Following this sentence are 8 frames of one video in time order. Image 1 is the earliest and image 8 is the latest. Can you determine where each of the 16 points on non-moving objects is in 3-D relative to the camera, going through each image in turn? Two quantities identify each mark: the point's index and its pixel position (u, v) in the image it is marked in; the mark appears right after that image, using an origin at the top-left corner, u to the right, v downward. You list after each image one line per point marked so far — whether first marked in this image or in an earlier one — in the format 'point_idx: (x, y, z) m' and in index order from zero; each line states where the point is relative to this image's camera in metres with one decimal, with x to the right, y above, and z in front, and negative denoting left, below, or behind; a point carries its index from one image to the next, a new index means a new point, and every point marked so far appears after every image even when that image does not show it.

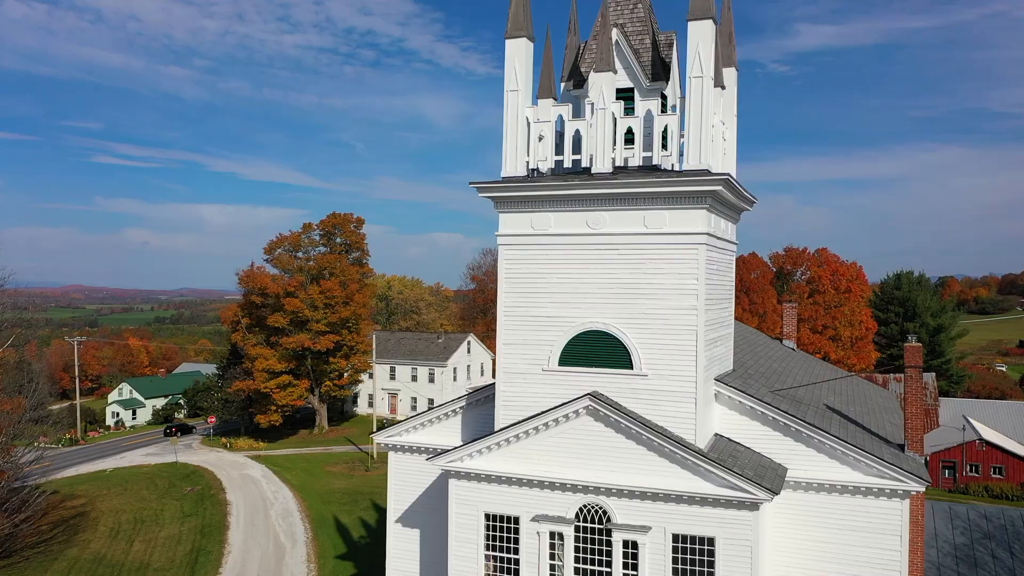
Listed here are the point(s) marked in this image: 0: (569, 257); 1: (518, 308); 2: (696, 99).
0: (+0.8, +0.4, +9.5) m
1: (+0.1, -0.3, +9.7) m
2: (+2.6, +2.7, +9.3) m
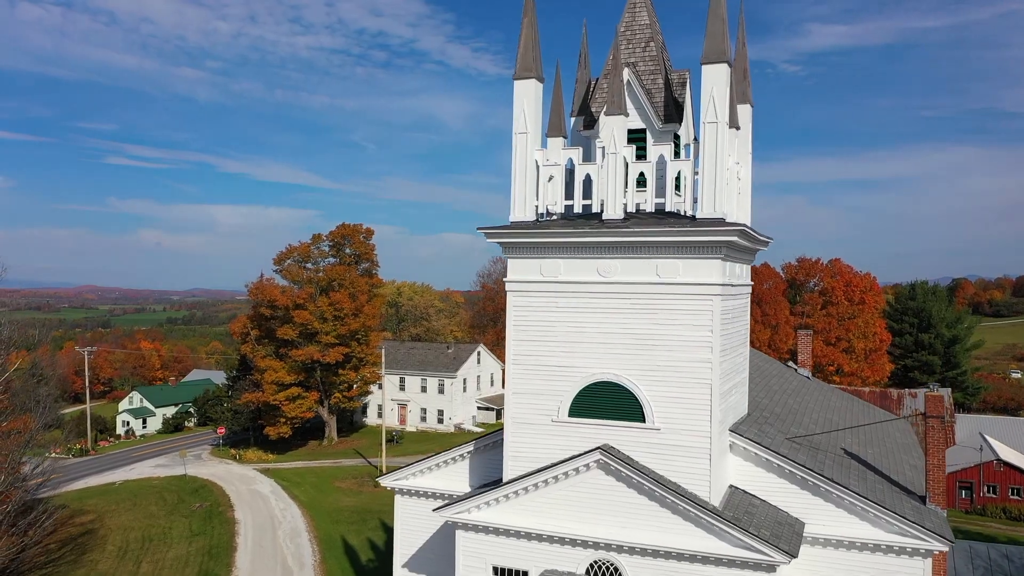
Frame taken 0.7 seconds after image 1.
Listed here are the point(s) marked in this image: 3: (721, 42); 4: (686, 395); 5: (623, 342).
0: (+1.0, -0.3, +9.3) m
1: (+0.2, -1.0, +9.5) m
2: (+2.7, +2.0, +9.1) m
3: (+2.8, +3.4, +9.0) m
4: (+2.3, -1.4, +8.8) m
5: (+1.6, -0.7, +9.1) m
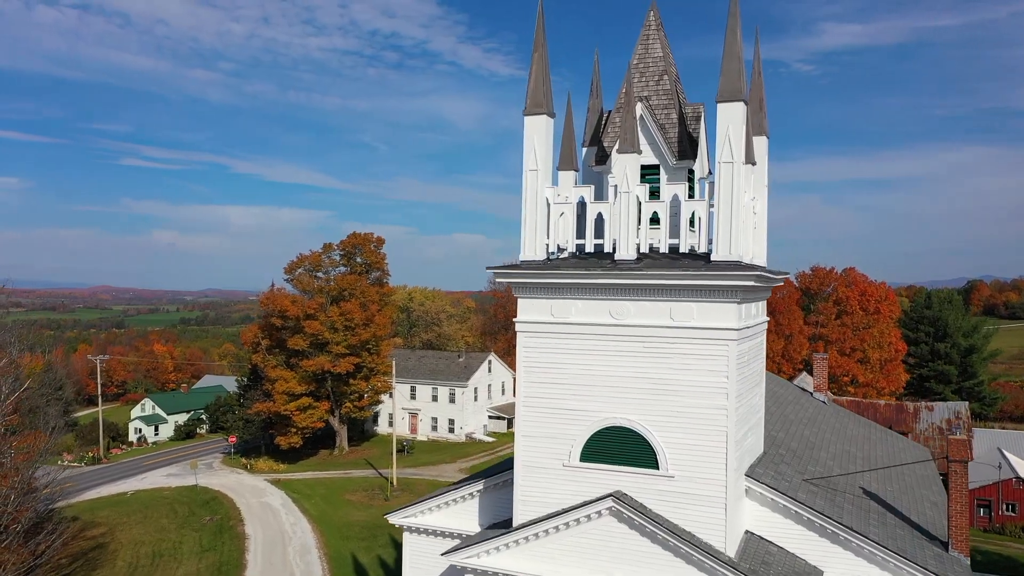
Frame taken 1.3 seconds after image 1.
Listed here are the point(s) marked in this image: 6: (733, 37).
0: (+1.1, -0.8, +9.1) m
1: (+0.4, -1.6, +9.3) m
2: (+2.9, +1.4, +8.8) m
3: (+3.0, +2.8, +8.8) m
4: (+2.5, -2.0, +8.6) m
5: (+1.7, -1.3, +8.9) m
6: (+3.0, +3.4, +8.9) m
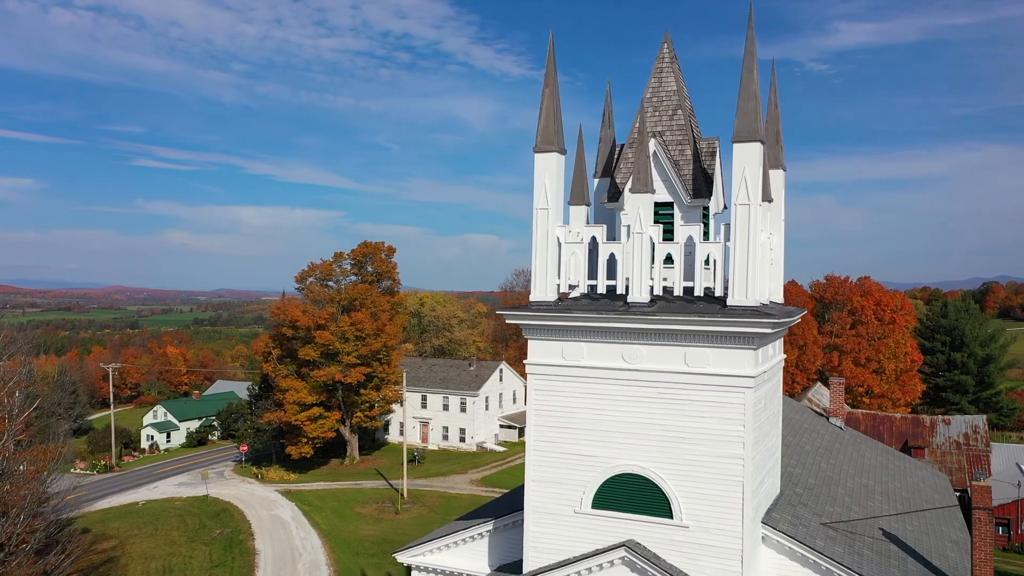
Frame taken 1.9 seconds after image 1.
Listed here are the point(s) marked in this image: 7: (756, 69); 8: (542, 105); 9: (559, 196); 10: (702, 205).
0: (+1.2, -1.4, +8.9) m
1: (+0.5, -2.1, +9.1) m
2: (+3.0, +0.8, +8.6) m
3: (+3.1, +2.2, +8.5) m
4: (+2.6, -2.6, +8.4) m
5: (+1.8, -1.9, +8.7) m
6: (+3.1, +2.8, +8.6) m
7: (+3.2, +2.9, +8.6) m
8: (+0.4, +2.6, +9.4) m
9: (+0.7, +1.3, +9.4) m
10: (+2.7, +1.2, +9.3) m
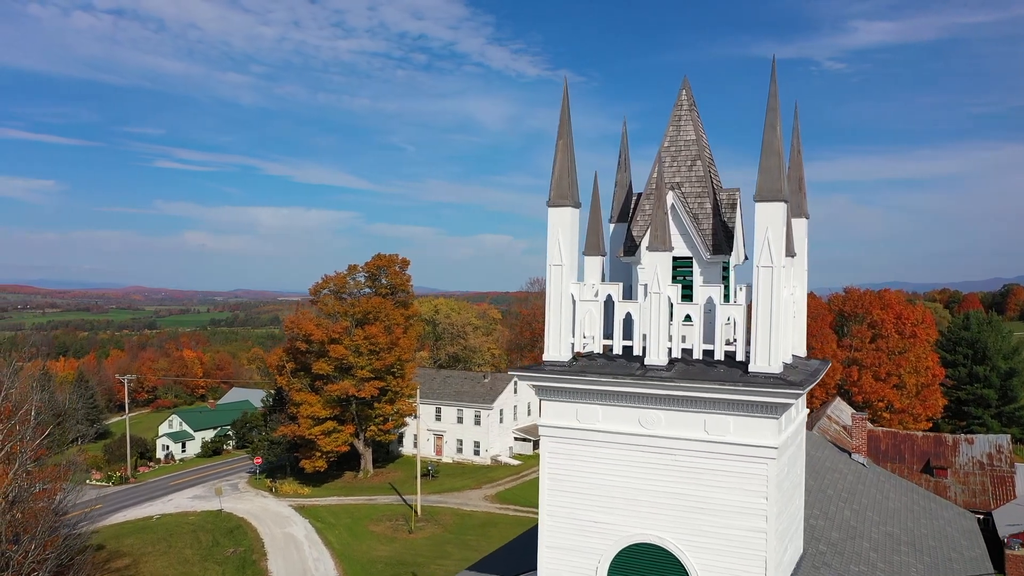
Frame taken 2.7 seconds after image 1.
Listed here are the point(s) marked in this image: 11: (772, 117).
0: (+1.4, -2.2, +8.6) m
1: (+0.7, -2.9, +8.8) m
2: (+3.2, 0.0, +8.3) m
3: (+3.3, +1.4, +8.2) m
4: (+2.7, -3.4, +8.0) m
5: (+2.0, -2.7, +8.3) m
6: (+3.3, +2.0, +8.3) m
7: (+3.4, +2.1, +8.2) m
8: (+0.6, +1.8, +9.1) m
9: (+0.9, +0.5, +9.1) m
10: (+2.9, +0.4, +9.0) m
11: (+3.3, +2.1, +8.3) m
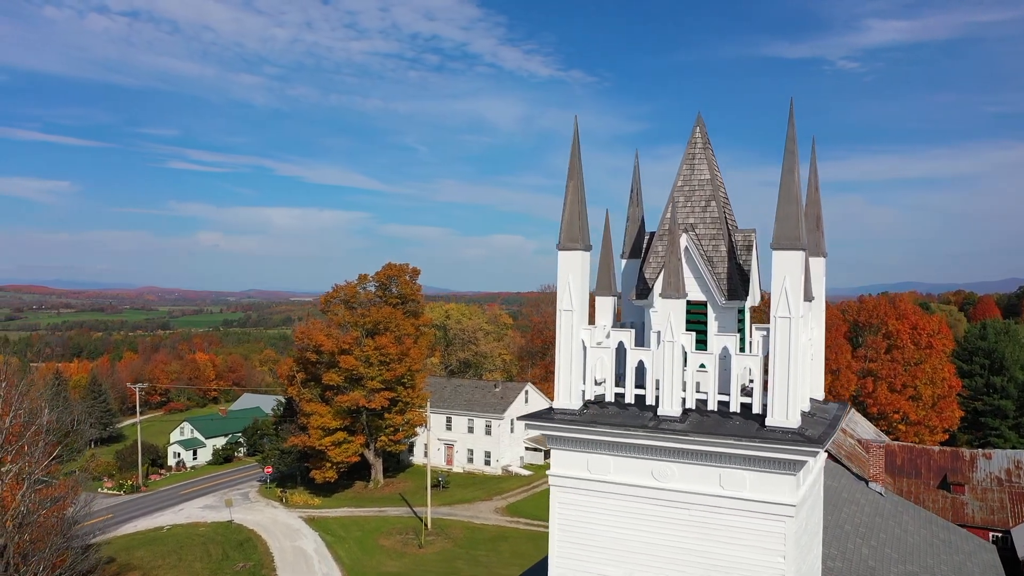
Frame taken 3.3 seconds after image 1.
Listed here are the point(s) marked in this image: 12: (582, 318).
0: (+1.5, -2.8, +8.3) m
1: (+0.8, -3.5, +8.6) m
2: (+3.3, -0.6, +8.0) m
3: (+3.4, +0.8, +7.9) m
4: (+2.8, -4.0, +7.8) m
5: (+2.1, -3.3, +8.1) m
6: (+3.4, +1.4, +8.0) m
7: (+3.5, +1.4, +8.0) m
8: (+0.7, +1.2, +8.9) m
9: (+1.0, -0.1, +8.9) m
10: (+3.0, -0.2, +8.7) m
11: (+3.4, +1.5, +8.0) m
12: (+0.9, -0.4, +8.8) m
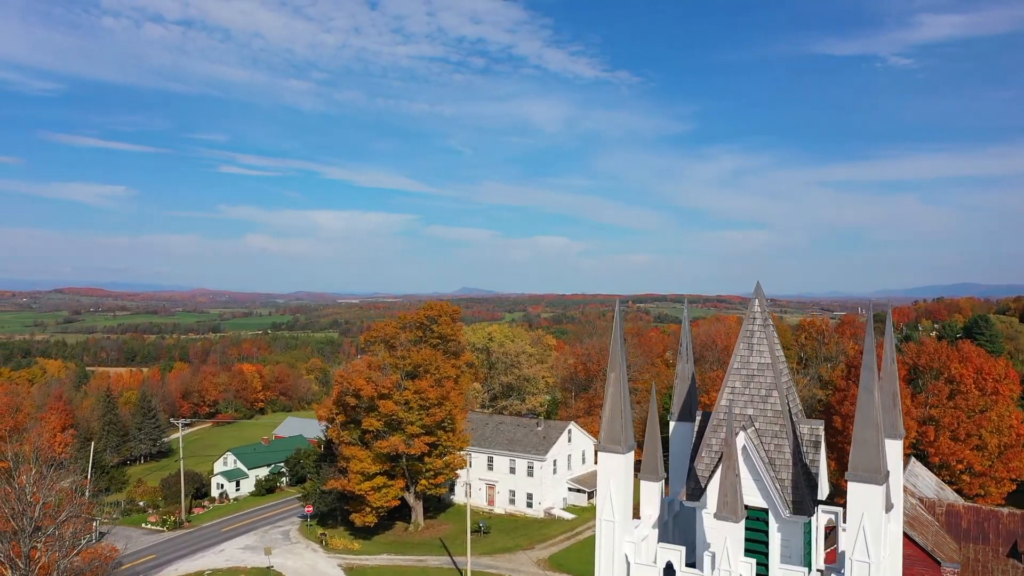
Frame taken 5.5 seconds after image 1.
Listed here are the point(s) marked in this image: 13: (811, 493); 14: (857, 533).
0: (+1.9, -5.3, +7.4) m
1: (+1.2, -6.0, +7.7) m
2: (+3.7, -3.1, +6.9) m
3: (+3.8, -1.7, +6.9) m
4: (+3.2, -6.5, +6.7) m
5: (+2.4, -5.8, +7.1) m
6: (+3.8, -1.1, +7.0) m
7: (+3.9, -1.0, +6.9) m
8: (+1.2, -1.3, +7.9) m
9: (+1.4, -2.6, +8.0) m
10: (+3.4, -2.7, +7.7) m
11: (+3.8, -0.9, +6.9) m
12: (+1.4, -2.9, +7.9) m
13: (+3.5, -2.4, +7.7) m
14: (+3.6, -2.6, +6.9) m
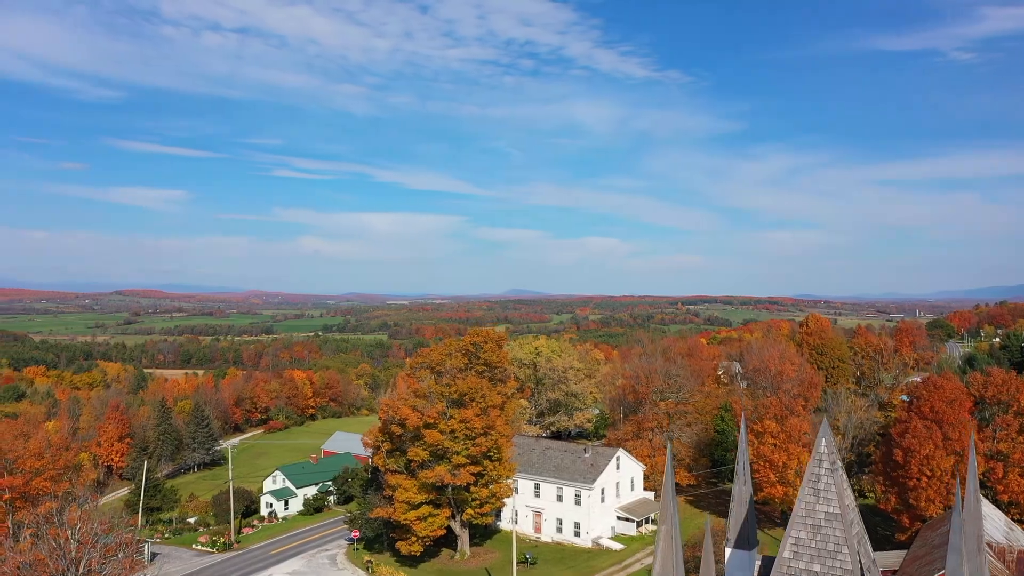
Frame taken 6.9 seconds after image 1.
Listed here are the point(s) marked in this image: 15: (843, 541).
0: (+2.4, -6.8, +6.4) m
1: (+1.7, -7.5, +6.7) m
2: (+4.1, -4.6, +5.8) m
3: (+4.3, -3.3, +5.7) m
4: (+3.6, -8.0, +5.7) m
5: (+2.9, -7.3, +6.1) m
6: (+4.3, -2.7, +5.8) m
7: (+4.4, -2.6, +5.8) m
8: (+1.8, -2.8, +7.0) m
9: (+2.0, -4.1, +7.0) m
10: (+4.0, -4.3, +6.6) m
11: (+4.3, -2.5, +5.8) m
12: (+1.9, -4.4, +6.9) m
13: (+4.1, -3.9, +6.6) m
14: (+4.1, -4.1, +5.8) m
15: (+3.9, -2.7, +7.0) m
